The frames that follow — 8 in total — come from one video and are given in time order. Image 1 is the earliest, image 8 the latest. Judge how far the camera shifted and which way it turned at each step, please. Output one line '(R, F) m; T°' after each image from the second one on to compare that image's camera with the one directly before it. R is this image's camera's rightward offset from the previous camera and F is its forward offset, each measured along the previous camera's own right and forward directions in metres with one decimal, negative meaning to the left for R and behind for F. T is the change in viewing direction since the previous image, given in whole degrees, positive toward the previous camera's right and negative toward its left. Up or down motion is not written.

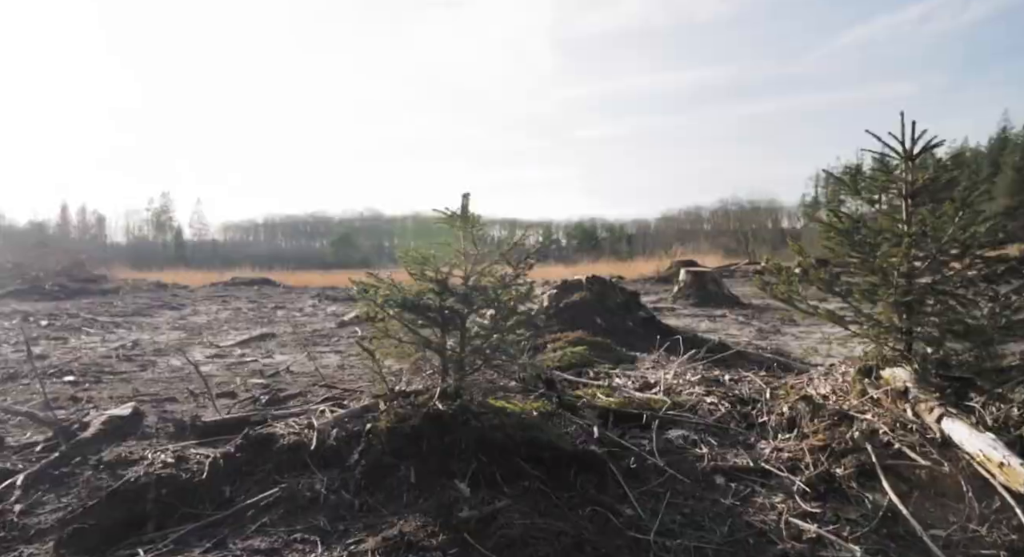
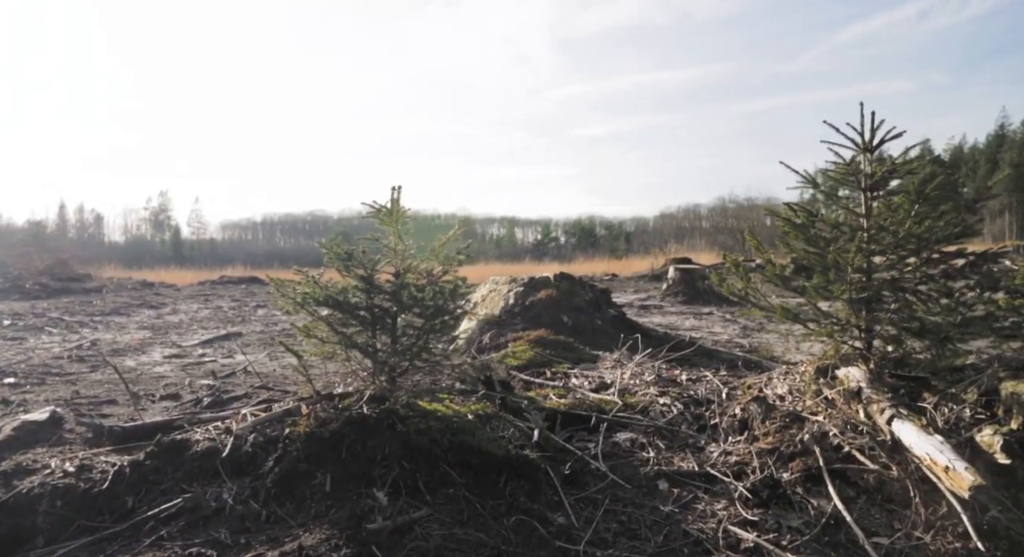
(+0.4, +0.2) m; 0°
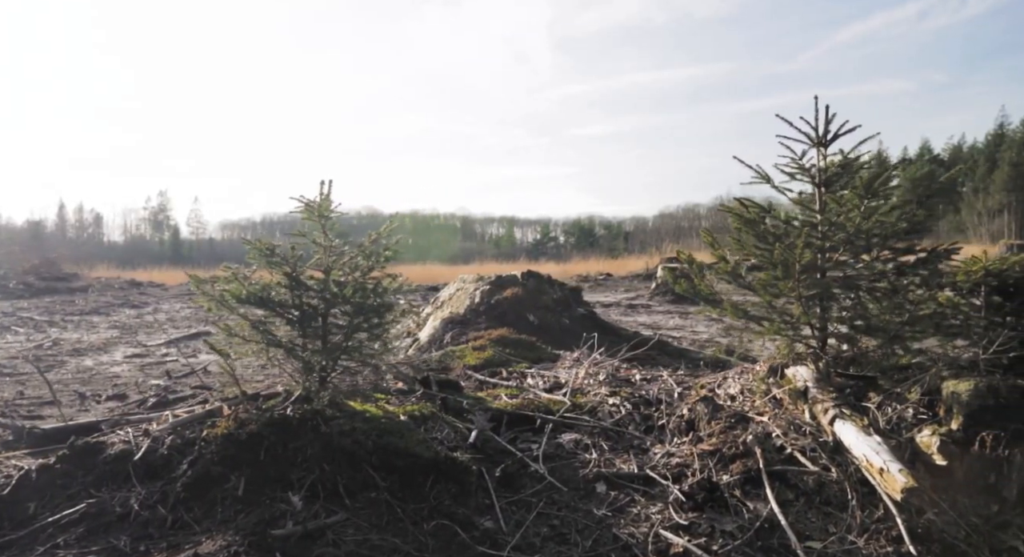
(+0.4, +0.1) m; 0°
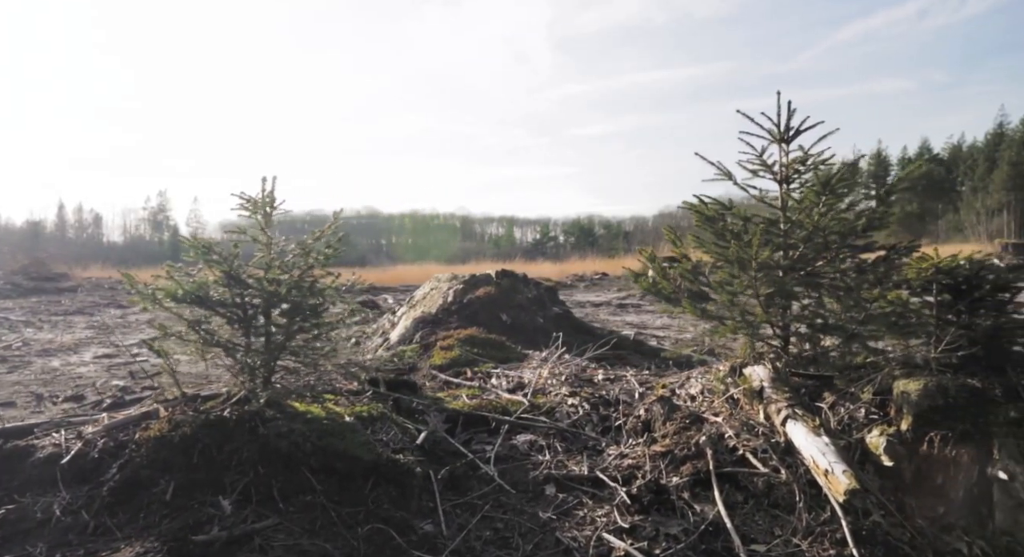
(+0.3, +0.1) m; 0°
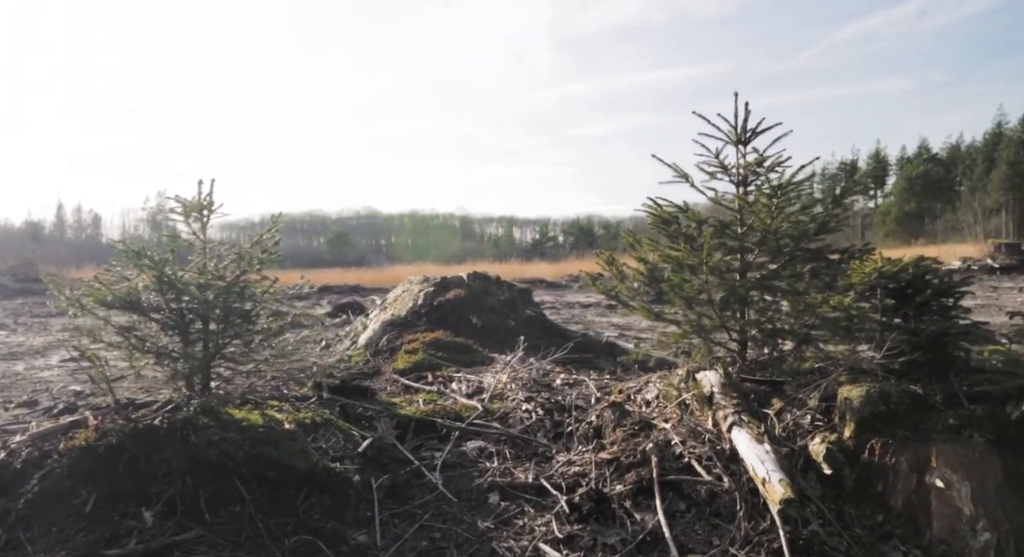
(+0.3, +0.1) m; 0°
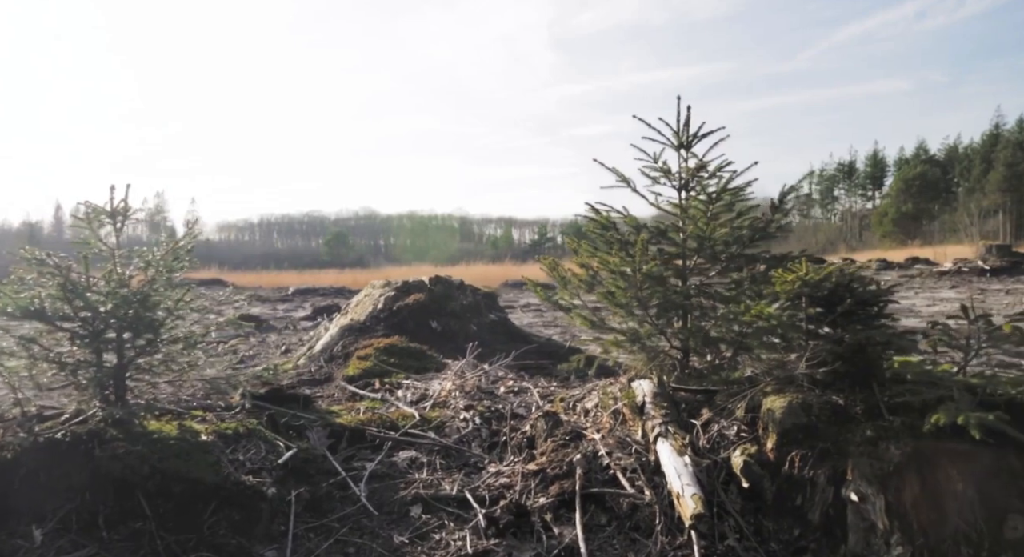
(+0.4, +0.1) m; +1°
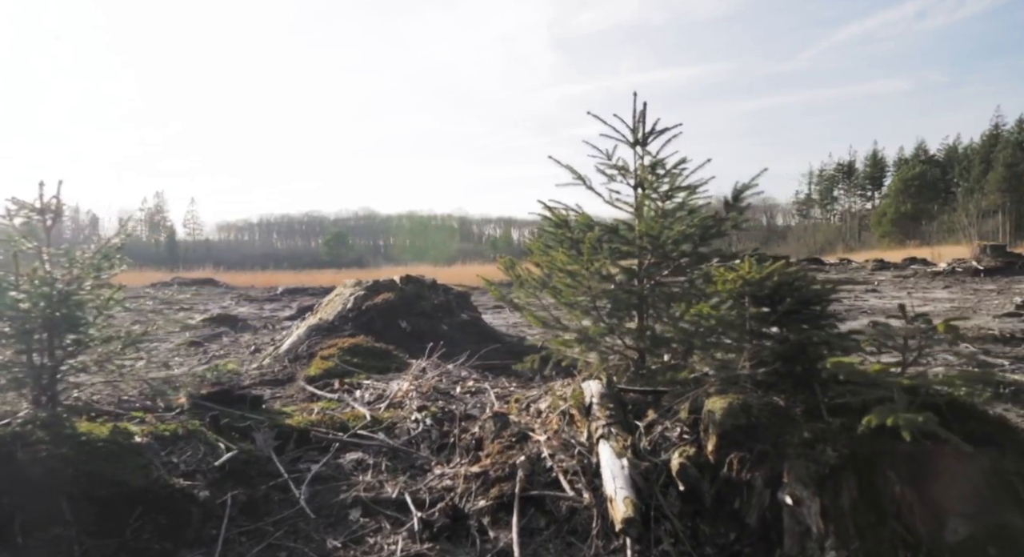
(+0.3, +0.1) m; 0°
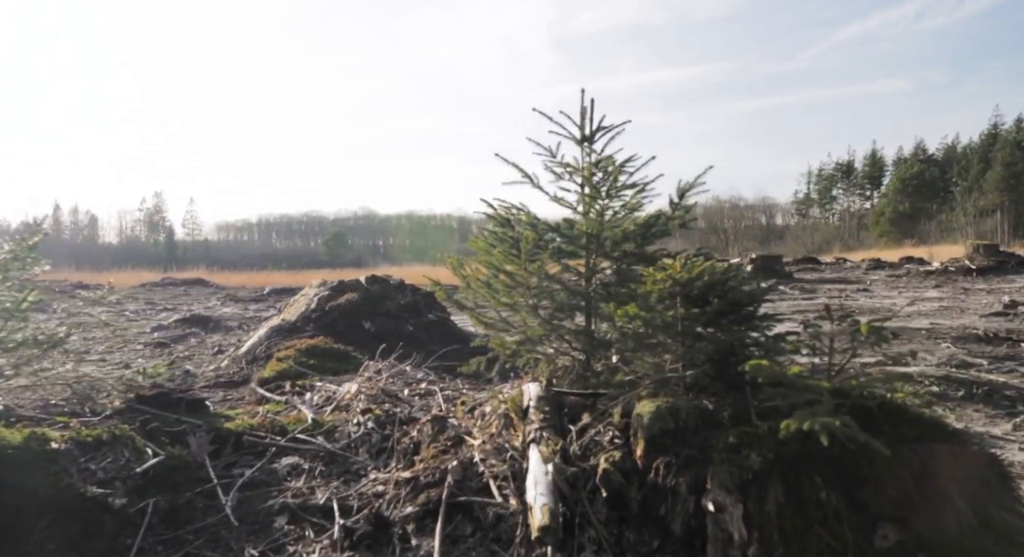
(+0.4, +0.1) m; 0°
